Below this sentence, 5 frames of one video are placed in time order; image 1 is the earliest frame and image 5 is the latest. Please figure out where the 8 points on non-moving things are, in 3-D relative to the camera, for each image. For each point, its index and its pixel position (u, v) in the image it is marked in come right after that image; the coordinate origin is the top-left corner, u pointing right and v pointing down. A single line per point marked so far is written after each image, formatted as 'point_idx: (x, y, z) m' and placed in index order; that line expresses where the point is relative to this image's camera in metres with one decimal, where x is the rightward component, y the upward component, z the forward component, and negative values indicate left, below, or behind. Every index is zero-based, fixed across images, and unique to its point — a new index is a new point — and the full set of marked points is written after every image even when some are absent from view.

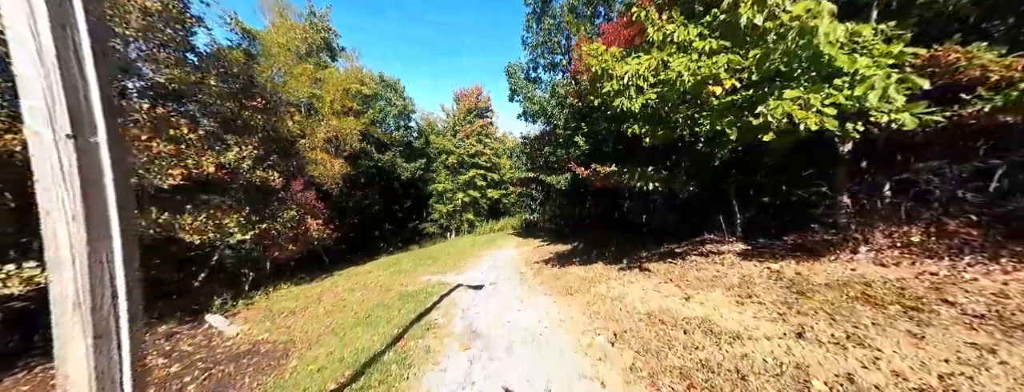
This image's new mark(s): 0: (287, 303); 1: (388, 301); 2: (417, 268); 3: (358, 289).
0: (-7.1, -3.4, +8.8) m
1: (-3.5, -3.0, +7.9) m
2: (-4.1, -3.2, +12.3) m
3: (-5.3, -3.3, +9.7) m
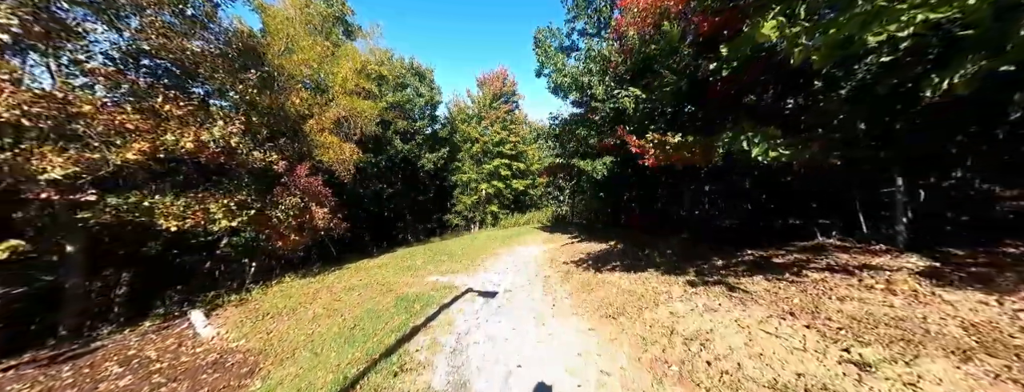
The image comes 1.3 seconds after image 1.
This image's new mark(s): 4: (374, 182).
0: (-6.5, -2.9, +7.9) m
1: (-3.0, -2.6, +6.5) m
2: (-3.2, -2.7, +11.0) m
3: (-4.7, -2.8, +8.5) m
4: (-9.6, +1.0, +19.7) m
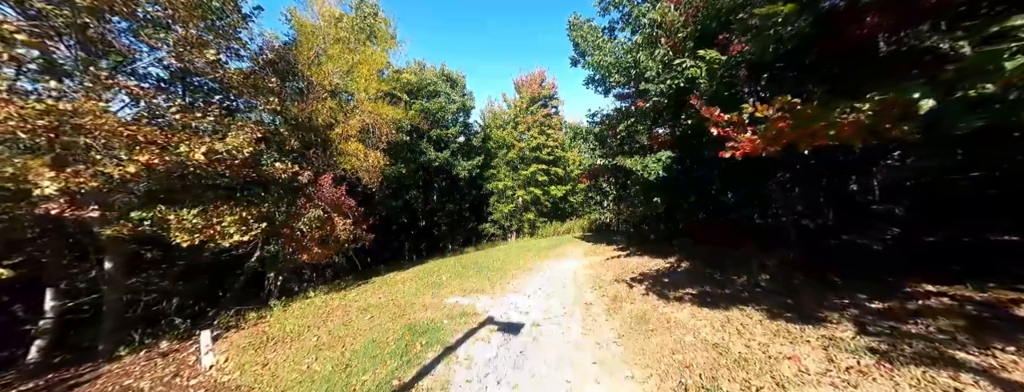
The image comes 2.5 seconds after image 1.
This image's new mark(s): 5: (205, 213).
0: (-5.7, -3.3, +7.2) m
1: (-2.5, -2.8, +5.5) m
2: (-2.0, -3.0, +9.9) m
3: (-3.8, -3.1, +7.7) m
4: (-7.1, +0.3, +19.5) m
5: (-7.9, -0.4, +7.3) m
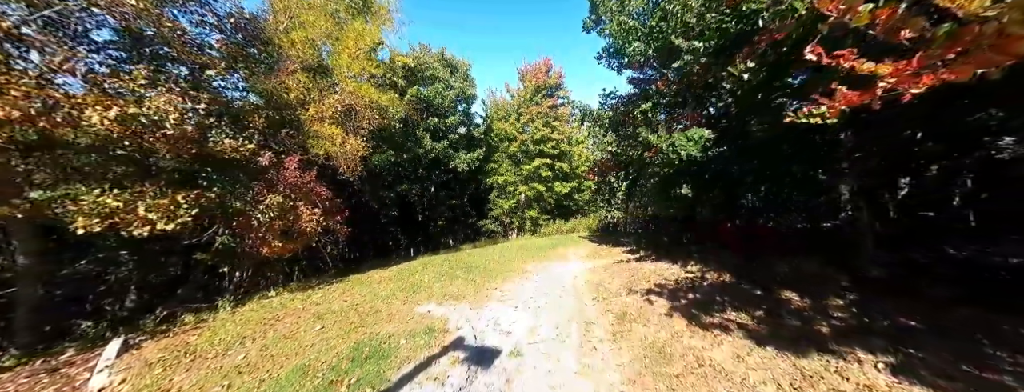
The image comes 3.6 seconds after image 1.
0: (-6.1, -2.9, +6.0) m
1: (-2.9, -2.5, +4.1) m
2: (-2.3, -2.7, +8.6) m
3: (-4.2, -2.8, +6.4) m
4: (-7.2, +0.9, +18.3) m
5: (-8.2, 0.0, +6.1) m
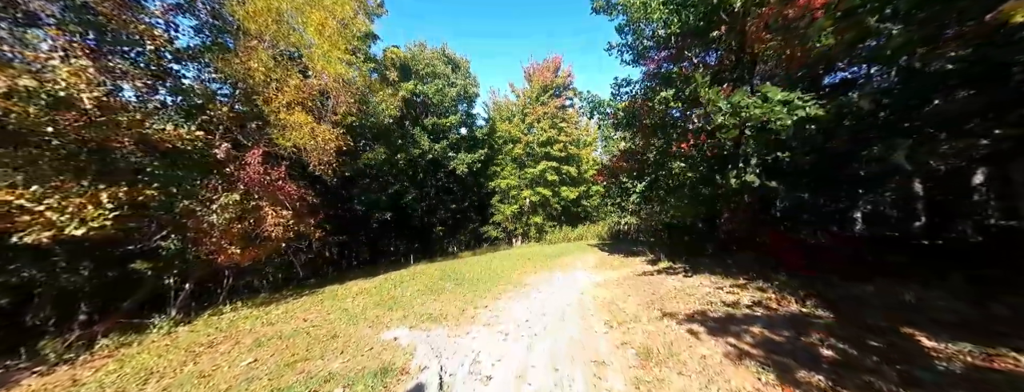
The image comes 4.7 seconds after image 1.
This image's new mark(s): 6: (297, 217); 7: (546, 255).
0: (-6.3, -2.8, +4.7) m
1: (-3.1, -2.4, +2.8) m
2: (-2.5, -2.7, +7.2) m
3: (-4.4, -2.7, +5.1) m
4: (-7.0, +0.6, +17.1) m
5: (-8.4, +0.1, +5.0) m
6: (-7.1, -0.7, +9.5) m
7: (+2.0, -3.3, +16.1) m
